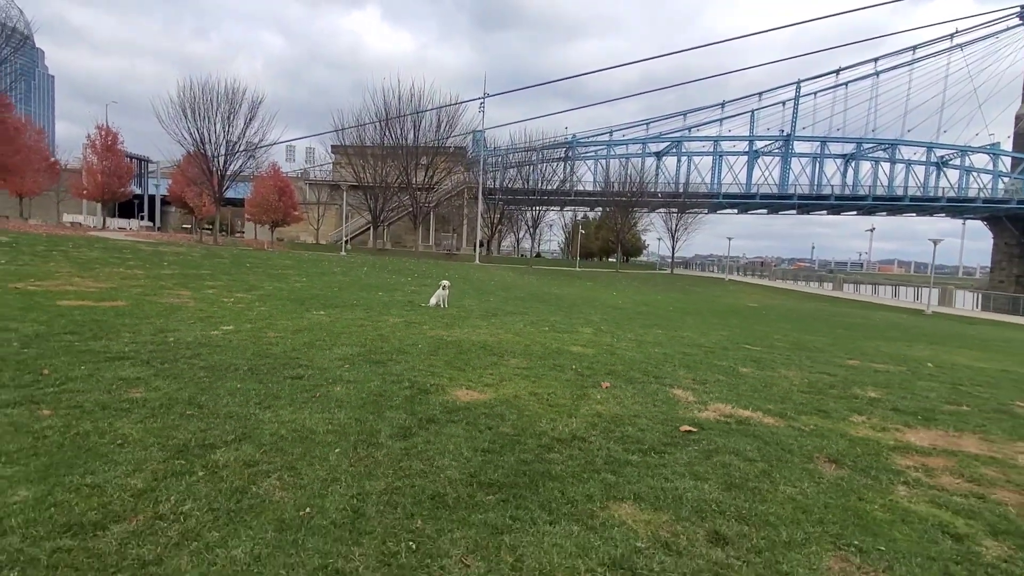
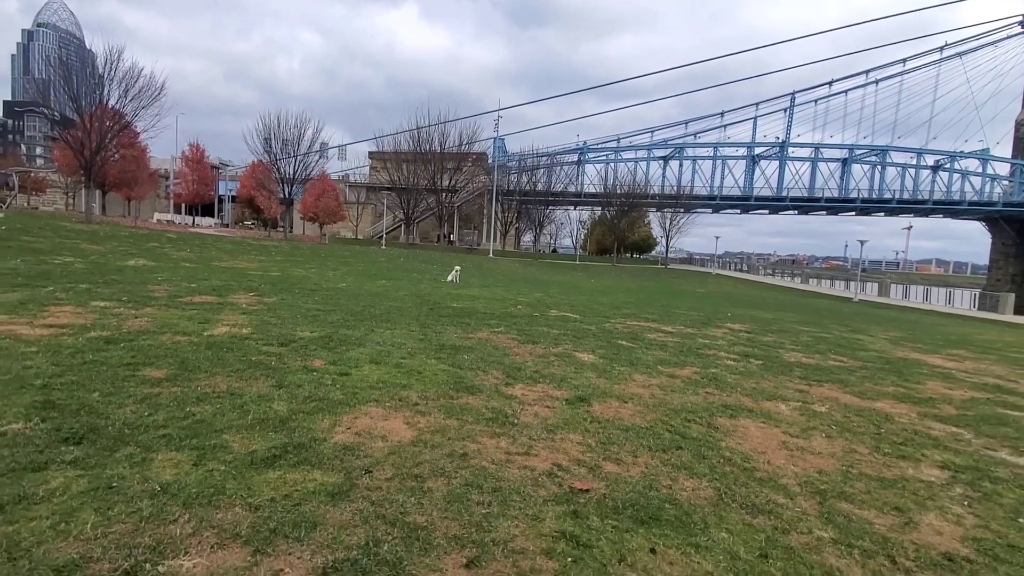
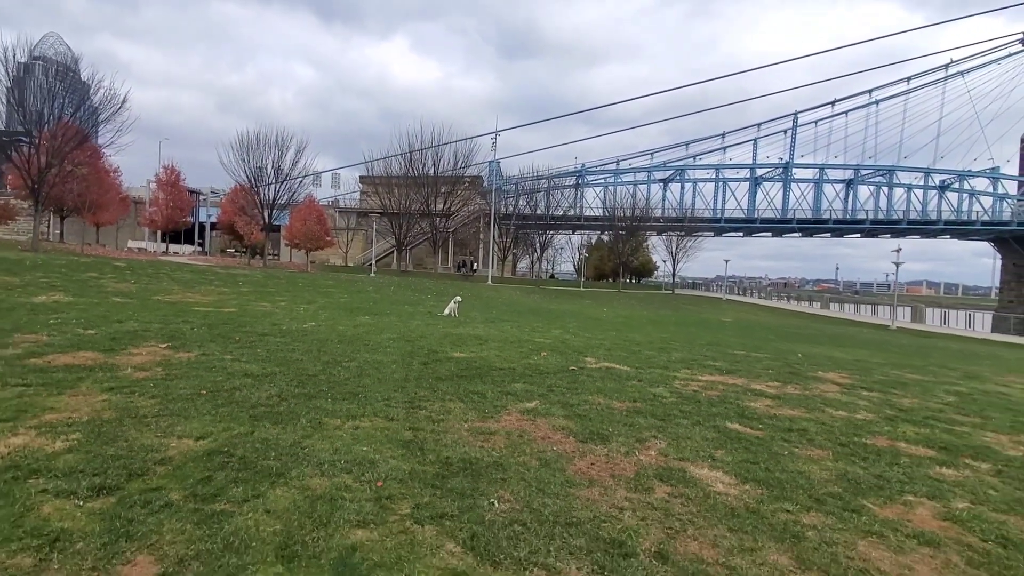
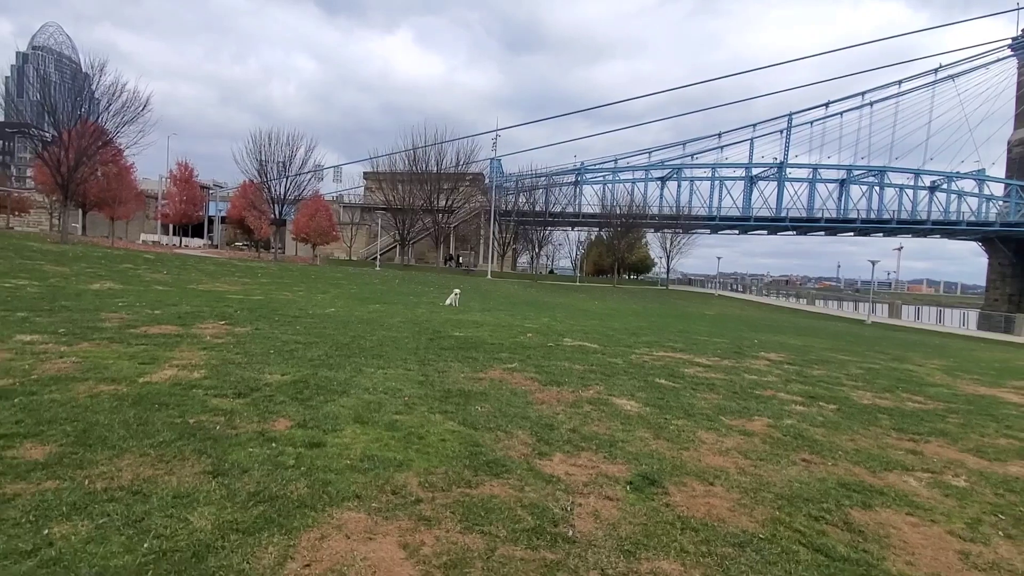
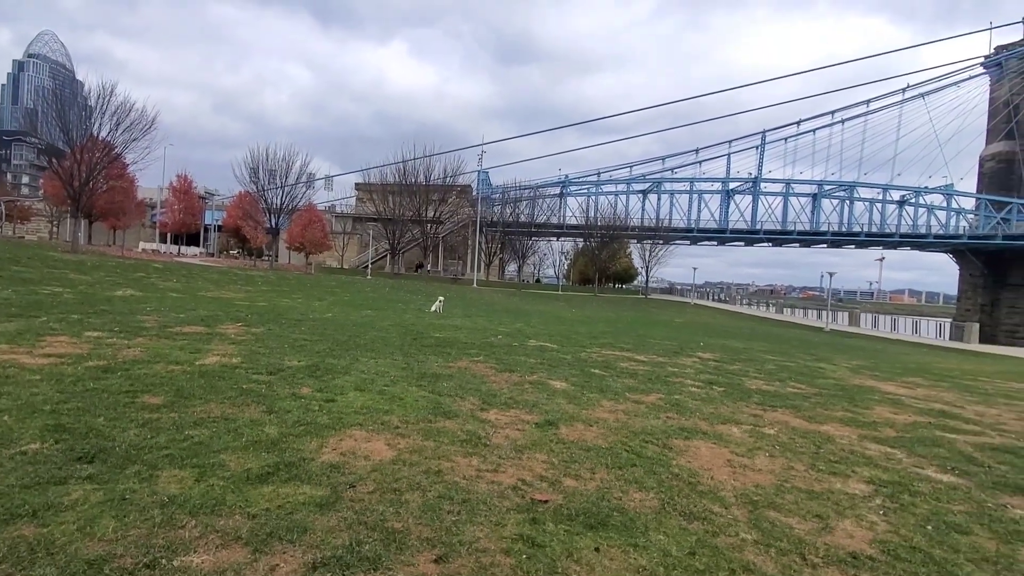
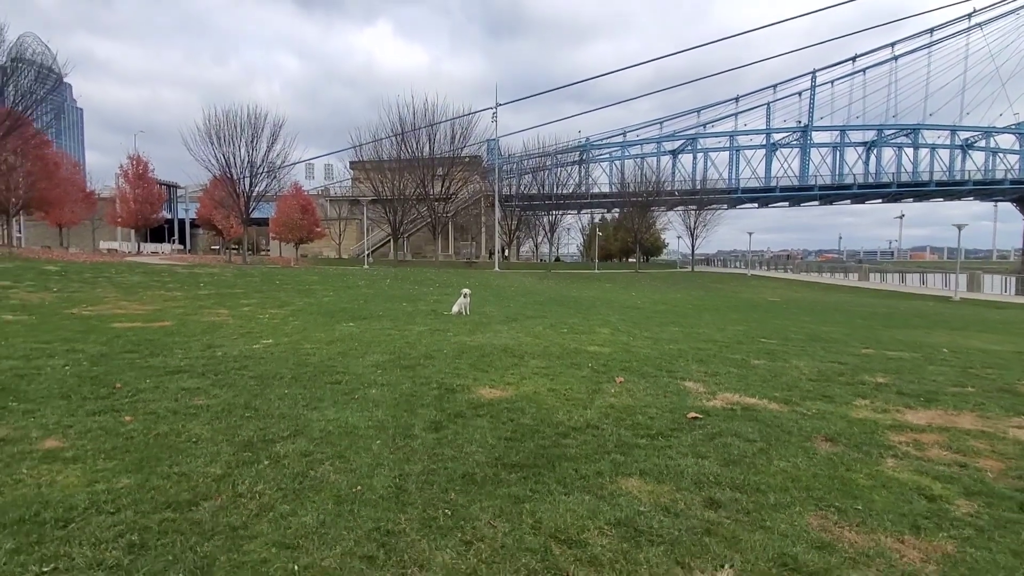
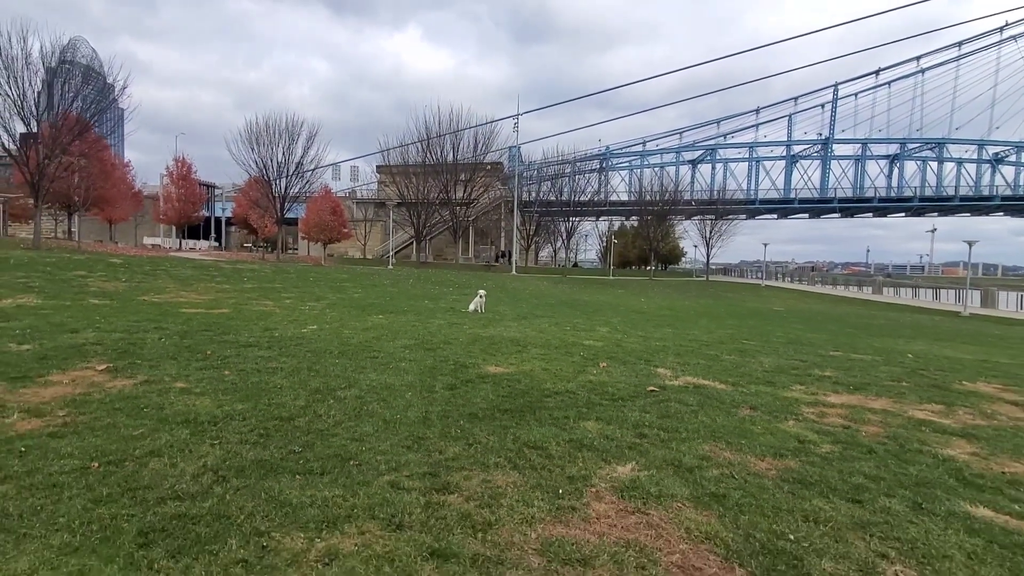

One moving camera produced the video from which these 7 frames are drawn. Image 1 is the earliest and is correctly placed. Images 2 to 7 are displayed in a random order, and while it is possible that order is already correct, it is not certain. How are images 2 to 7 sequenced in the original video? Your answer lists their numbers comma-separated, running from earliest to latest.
6, 7, 3, 4, 2, 5
